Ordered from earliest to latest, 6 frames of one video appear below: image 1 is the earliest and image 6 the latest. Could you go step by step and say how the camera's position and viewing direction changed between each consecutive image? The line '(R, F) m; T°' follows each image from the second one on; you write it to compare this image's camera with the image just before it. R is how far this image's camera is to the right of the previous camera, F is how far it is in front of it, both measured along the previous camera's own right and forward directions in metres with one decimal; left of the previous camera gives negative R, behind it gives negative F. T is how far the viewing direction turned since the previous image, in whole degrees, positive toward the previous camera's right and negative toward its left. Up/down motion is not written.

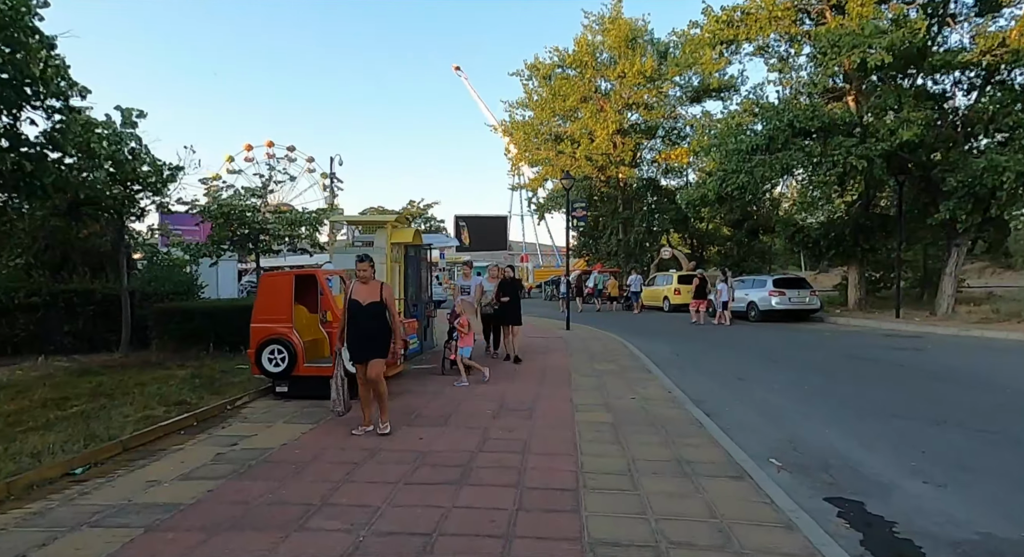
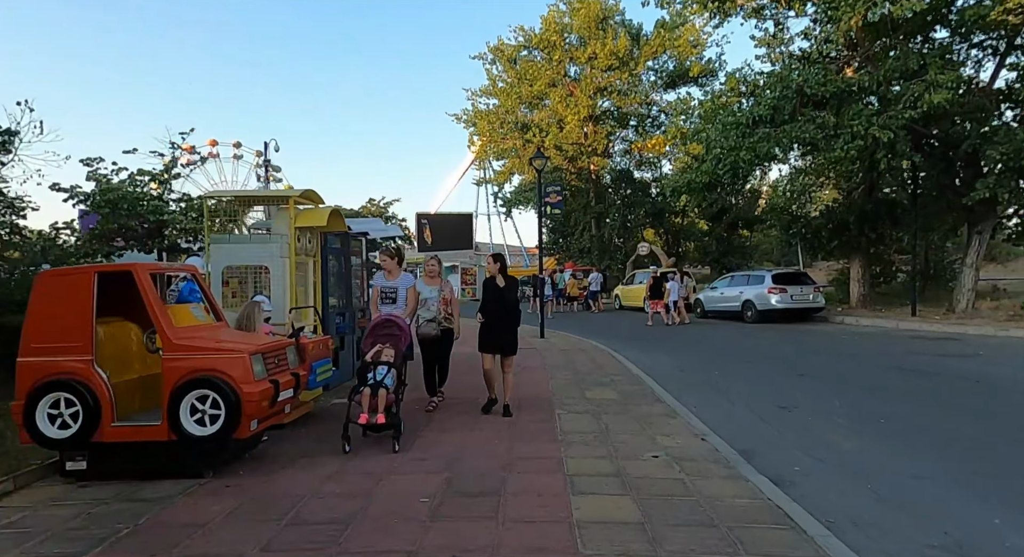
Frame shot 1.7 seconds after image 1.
(+0.1, +3.1) m; +3°
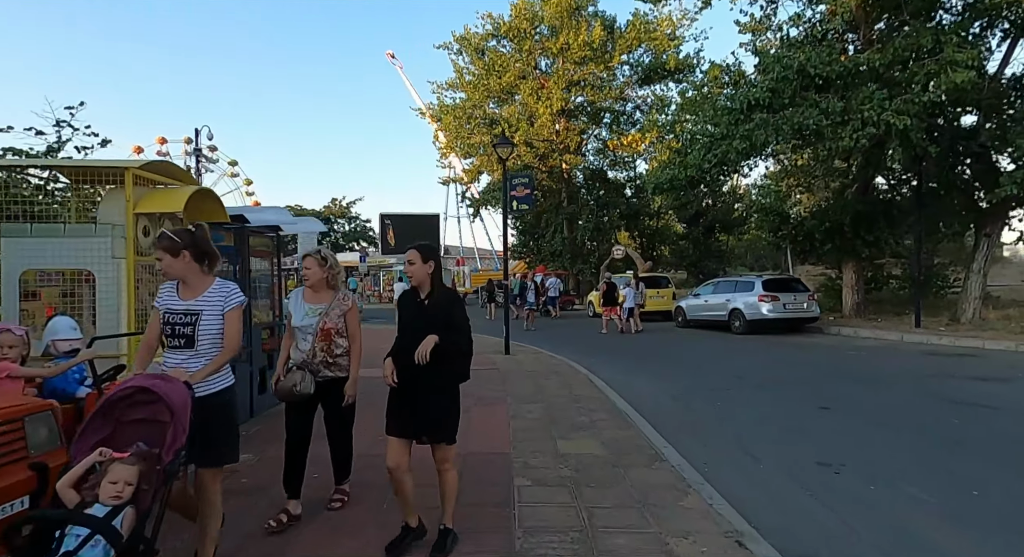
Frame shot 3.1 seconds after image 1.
(+0.3, +2.3) m; +3°
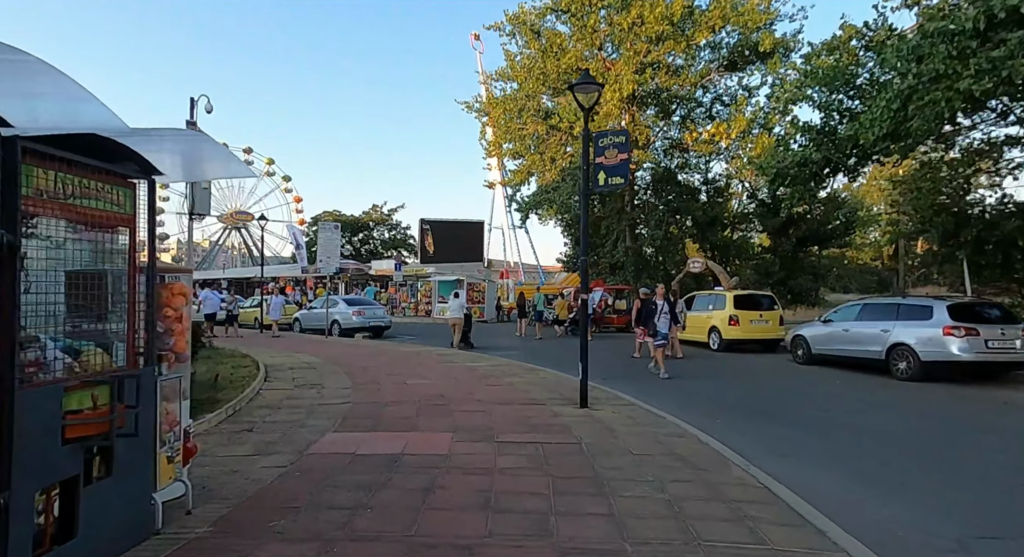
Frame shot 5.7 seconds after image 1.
(-0.6, +5.0) m; -4°
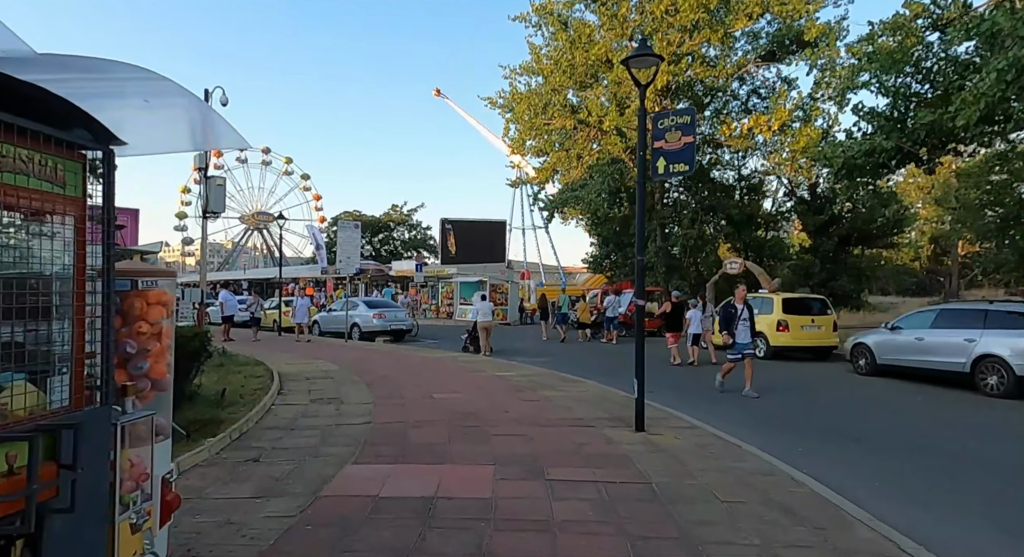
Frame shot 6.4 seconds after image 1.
(-0.4, +1.3) m; -2°
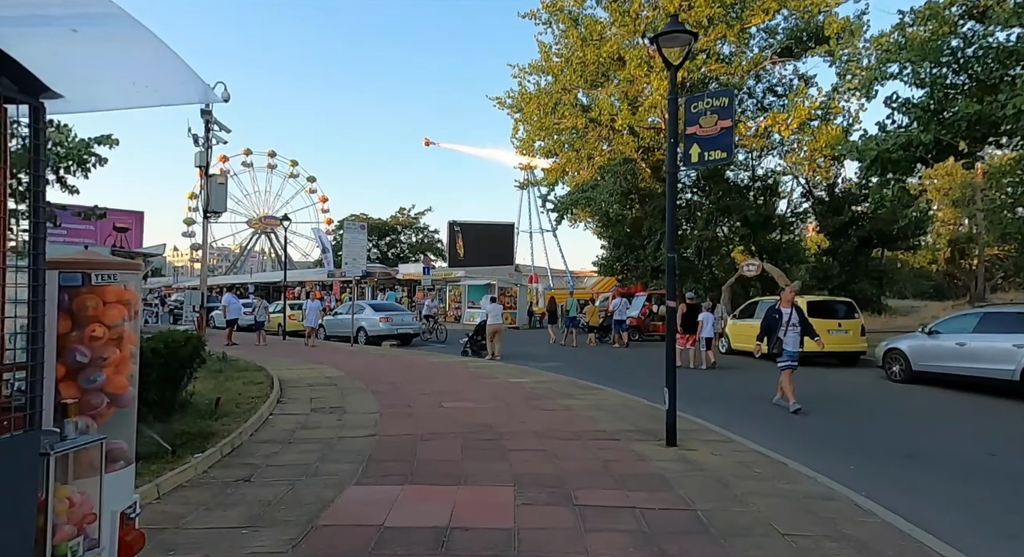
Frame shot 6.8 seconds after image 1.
(-0.1, +0.8) m; -1°
